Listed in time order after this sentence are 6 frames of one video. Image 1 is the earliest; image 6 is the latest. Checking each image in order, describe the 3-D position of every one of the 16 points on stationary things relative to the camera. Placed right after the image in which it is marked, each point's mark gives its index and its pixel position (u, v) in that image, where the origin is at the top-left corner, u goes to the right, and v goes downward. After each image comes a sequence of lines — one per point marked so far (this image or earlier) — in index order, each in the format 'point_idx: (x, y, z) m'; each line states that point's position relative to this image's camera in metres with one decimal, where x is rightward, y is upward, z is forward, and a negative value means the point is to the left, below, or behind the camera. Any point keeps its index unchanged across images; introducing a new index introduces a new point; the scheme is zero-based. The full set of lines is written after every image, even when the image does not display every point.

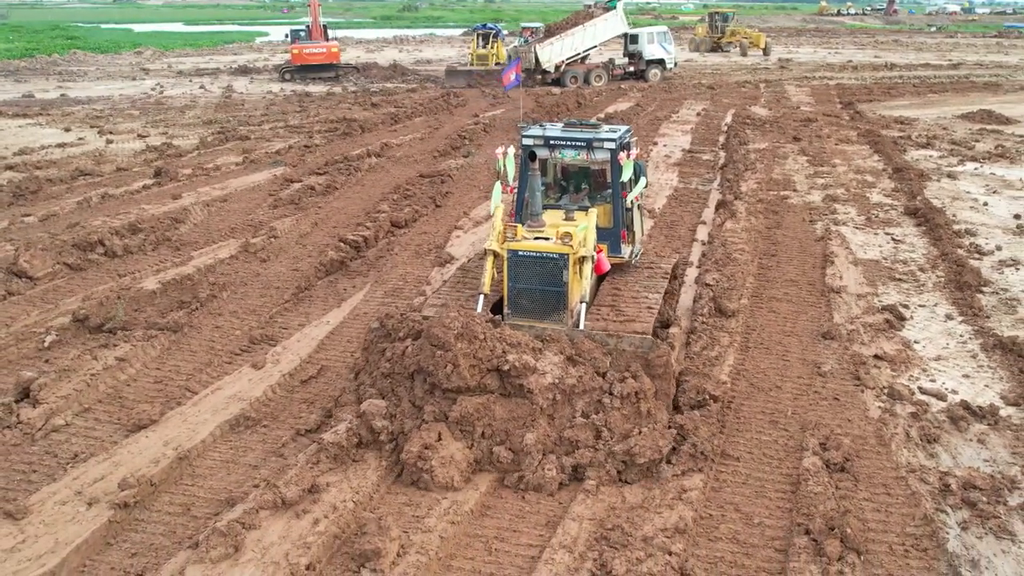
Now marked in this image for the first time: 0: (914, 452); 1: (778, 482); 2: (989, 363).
0: (+2.5, -1.0, +6.0) m
1: (+1.5, -1.1, +5.4) m
2: (+3.7, -0.6, +7.4) m
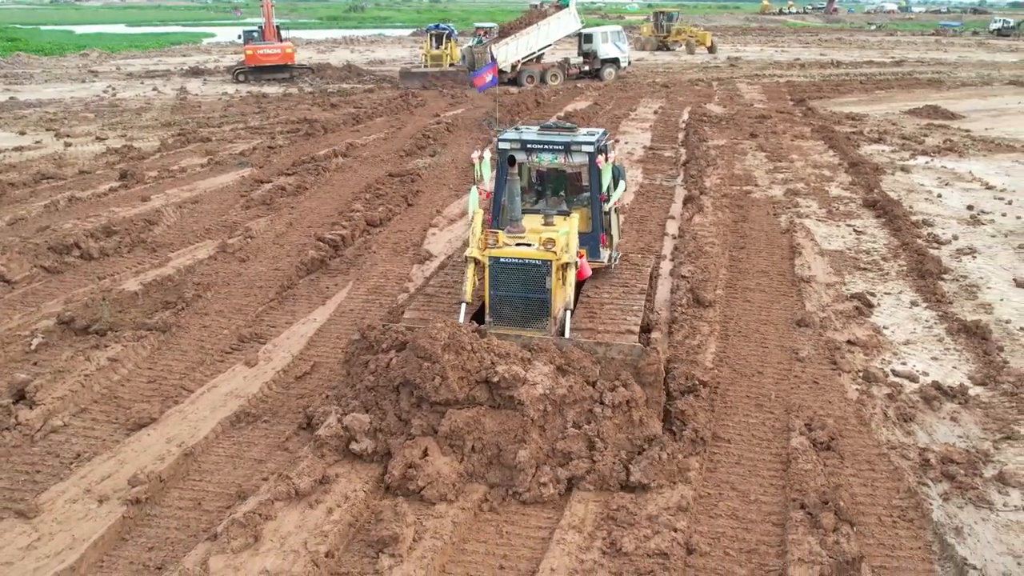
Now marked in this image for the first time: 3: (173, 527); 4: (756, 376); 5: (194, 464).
0: (+2.5, -0.9, +6.3) m
1: (+1.5, -1.0, +5.7) m
2: (+3.6, -0.5, +7.7) m
3: (-1.8, -1.3, +5.1) m
4: (+1.8, -0.6, +6.9) m
5: (-1.9, -1.0, +5.7) m
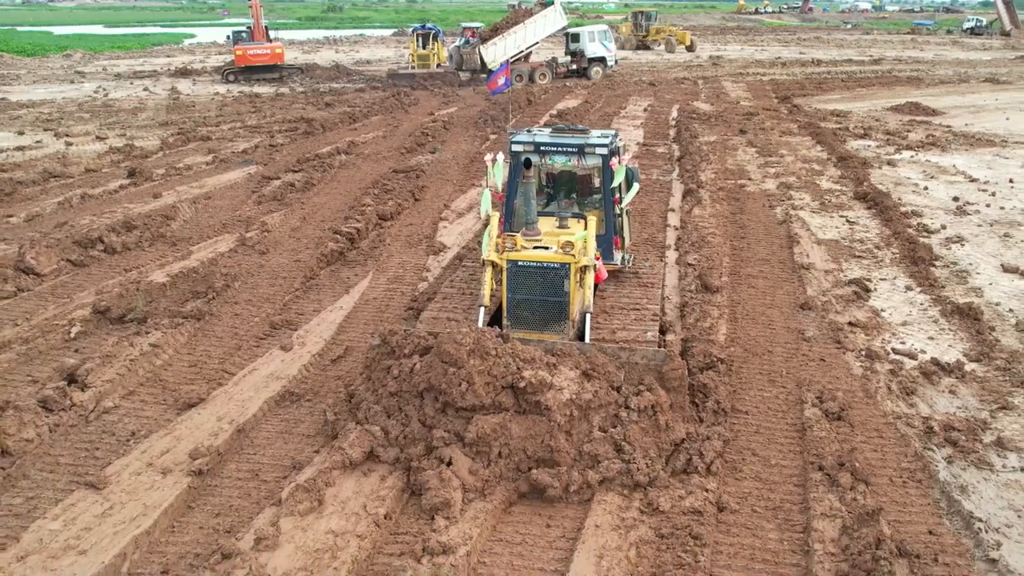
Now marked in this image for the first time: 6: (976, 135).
0: (+2.7, -0.8, +6.7) m
1: (+1.7, -0.9, +6.1) m
2: (+3.7, -0.3, +8.2) m
3: (-1.6, -1.2, +5.4) m
4: (+1.9, -0.5, +7.3) m
5: (-1.7, -0.9, +6.1) m
6: (+8.6, +2.9, +17.9) m
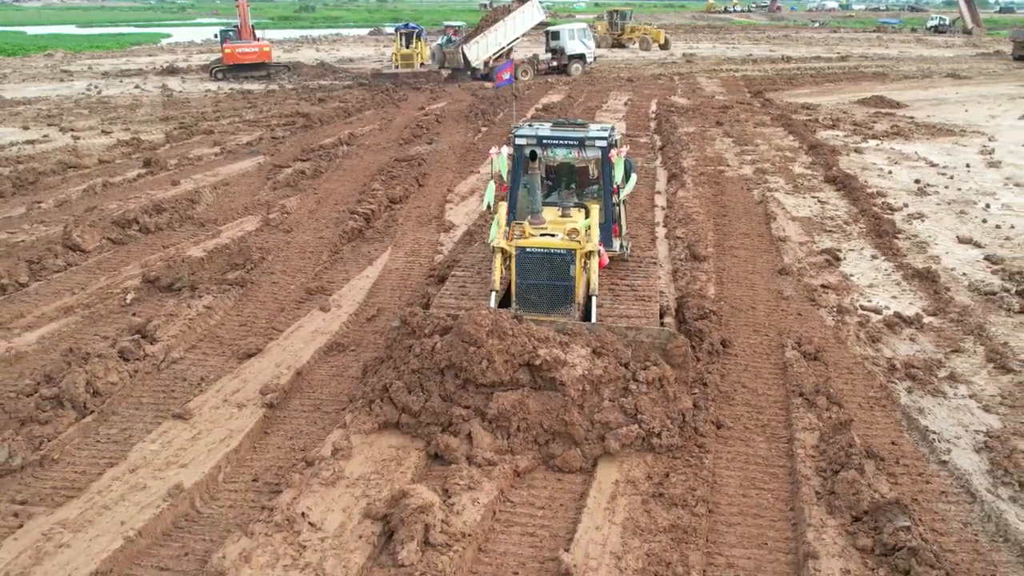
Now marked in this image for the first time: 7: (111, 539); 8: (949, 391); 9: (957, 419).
0: (+2.8, -0.5, +7.7) m
1: (+1.9, -0.6, +7.1) m
2: (+3.8, 0.0, +9.3) m
3: (-1.4, -0.9, +6.3) m
4: (+2.1, -0.2, +8.3) m
5: (-1.5, -0.7, +7.0) m
6: (+8.4, +3.2, +19.1) m
7: (-2.1, -1.3, +5.0) m
8: (+3.1, -0.7, +6.9) m
9: (+3.0, -0.9, +6.5) m
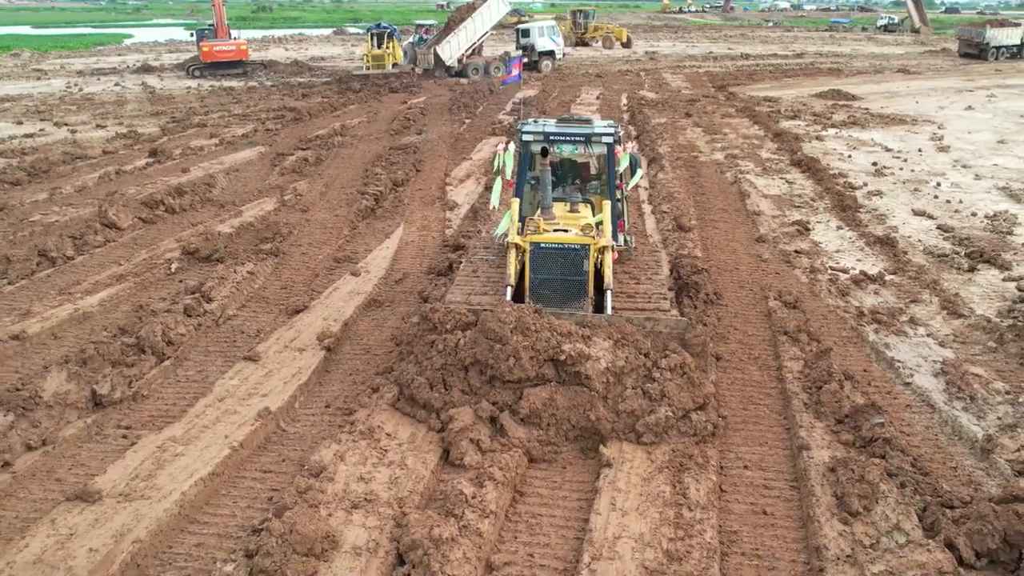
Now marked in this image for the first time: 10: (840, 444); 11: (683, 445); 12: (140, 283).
0: (+3.0, -0.1, +8.9) m
1: (+2.1, -0.2, +8.2) m
2: (+3.9, +0.4, +10.4) m
3: (-1.2, -0.6, +7.2) m
4: (+2.2, +0.2, +9.4) m
5: (-1.3, -0.3, +7.9) m
6: (+8.0, +3.7, +20.5) m
7: (-1.8, -1.0, +5.9) m
8: (+3.3, -0.4, +8.0) m
9: (+3.2, -0.5, +7.6) m
10: (+2.0, -1.0, +5.9) m
11: (+1.0, -1.0, +5.9) m
12: (-3.5, +0.1, +9.0) m
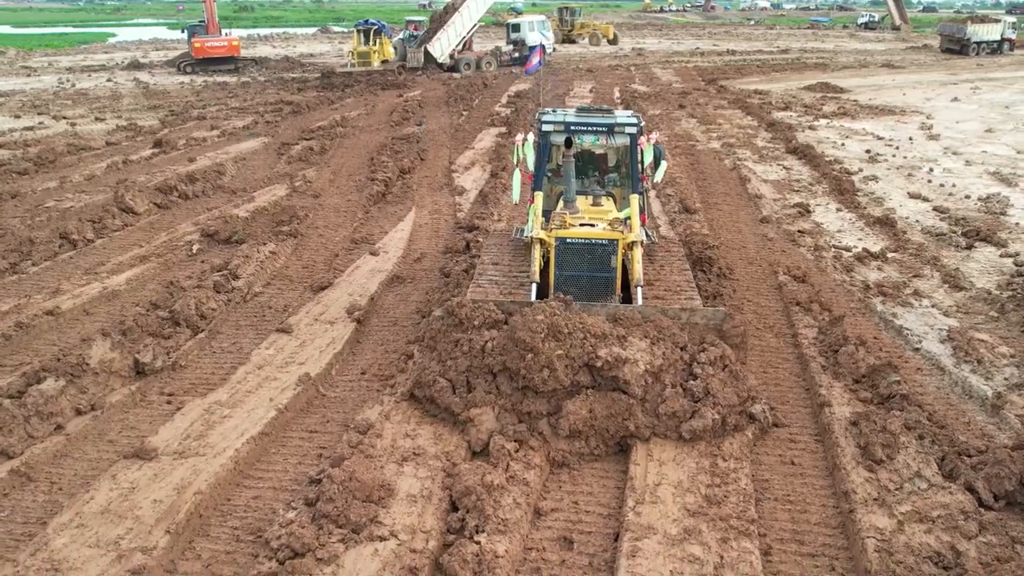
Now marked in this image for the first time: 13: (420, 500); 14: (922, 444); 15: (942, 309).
0: (+3.1, +0.1, +9.2) m
1: (+2.3, 0.0, +8.5) m
2: (+4.0, +0.6, +10.7) m
3: (-1.0, -0.4, +7.5) m
4: (+2.3, +0.4, +9.7) m
5: (-1.1, -0.1, +8.1) m
6: (+7.9, +3.9, +20.9) m
7: (-1.6, -0.8, +6.1) m
8: (+3.5, -0.1, +8.4) m
9: (+3.4, -0.3, +7.9) m
10: (+2.2, -0.7, +6.2) m
11: (+1.3, -0.7, +6.1) m
12: (-3.3, +0.2, +9.2) m
13: (-0.5, -1.1, +5.0) m
14: (+2.4, -0.9, +5.7) m
15: (+3.7, -0.2, +8.2) m
